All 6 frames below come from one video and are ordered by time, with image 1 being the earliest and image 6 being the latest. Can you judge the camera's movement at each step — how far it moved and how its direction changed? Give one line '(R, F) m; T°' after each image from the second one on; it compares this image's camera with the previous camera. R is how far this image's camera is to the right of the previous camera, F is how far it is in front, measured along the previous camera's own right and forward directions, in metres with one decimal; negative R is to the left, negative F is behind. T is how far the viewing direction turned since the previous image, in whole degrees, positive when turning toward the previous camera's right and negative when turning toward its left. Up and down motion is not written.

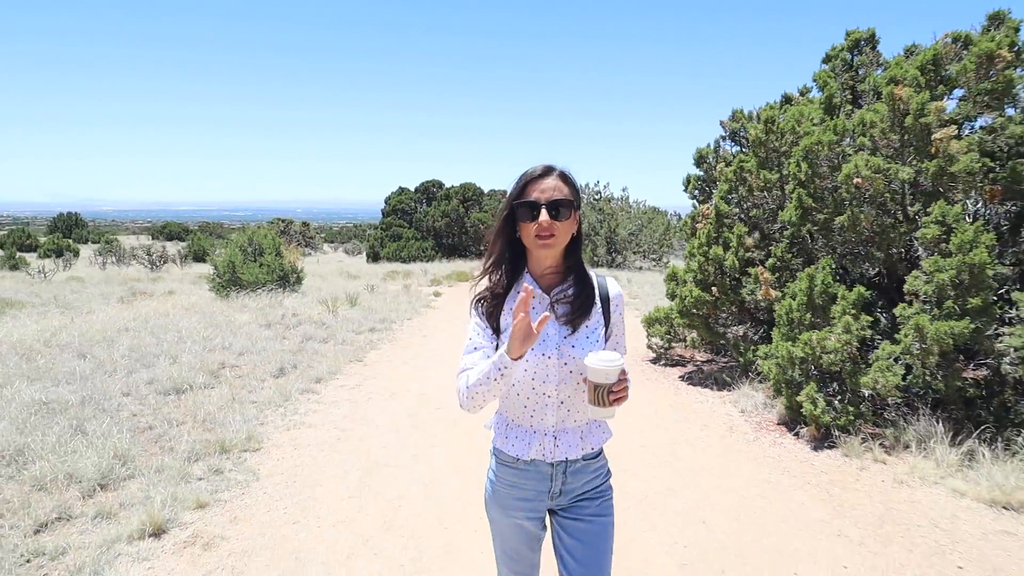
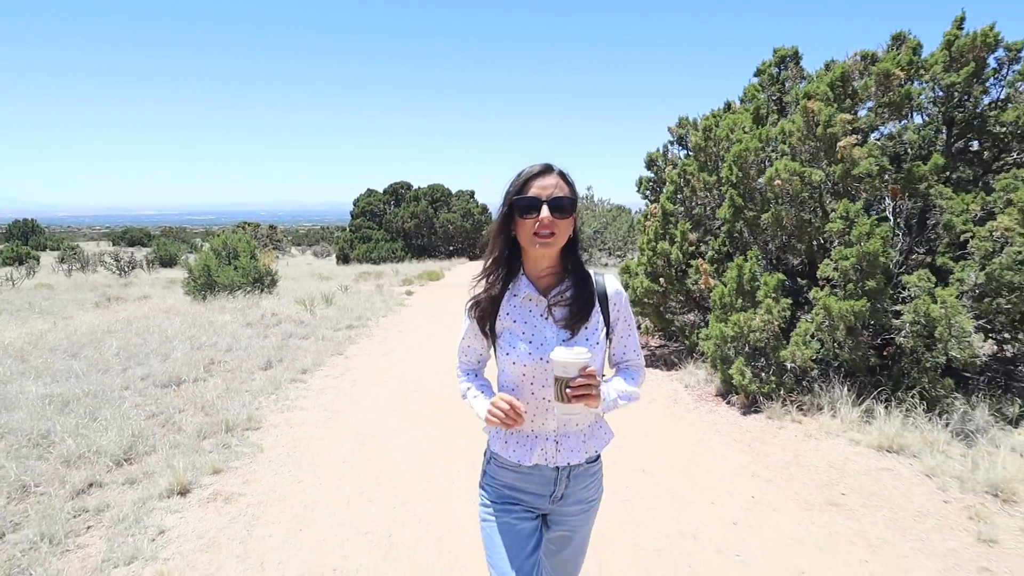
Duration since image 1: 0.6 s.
(0.0, -0.7) m; +3°
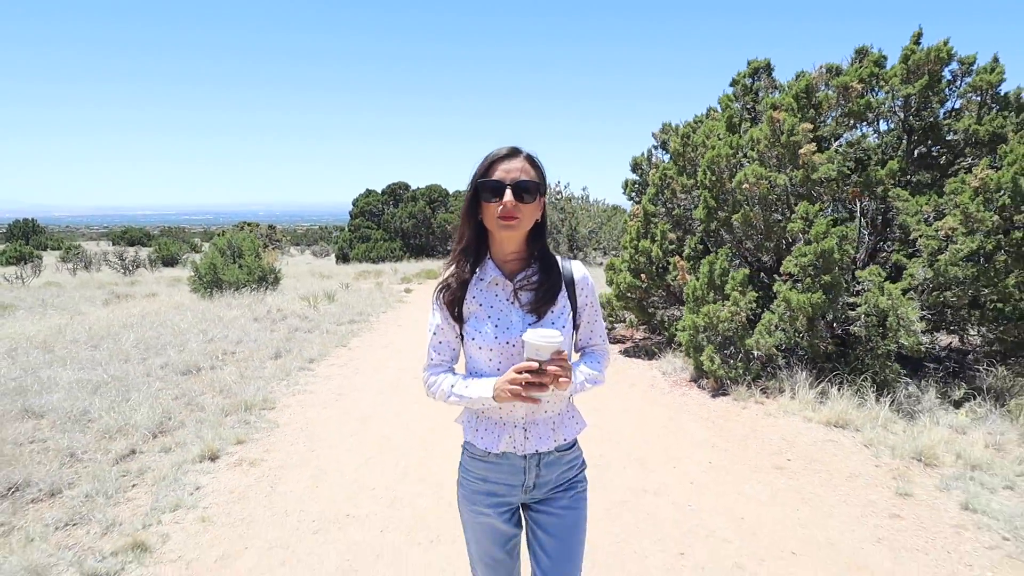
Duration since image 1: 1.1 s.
(+0.1, -0.6) m; 0°
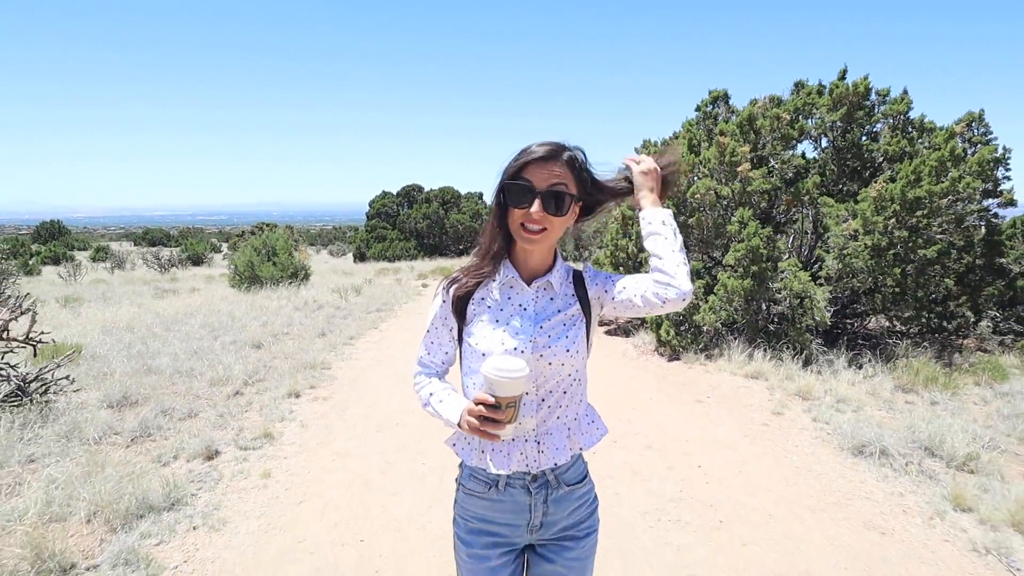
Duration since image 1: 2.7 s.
(+0.2, -1.9) m; -1°
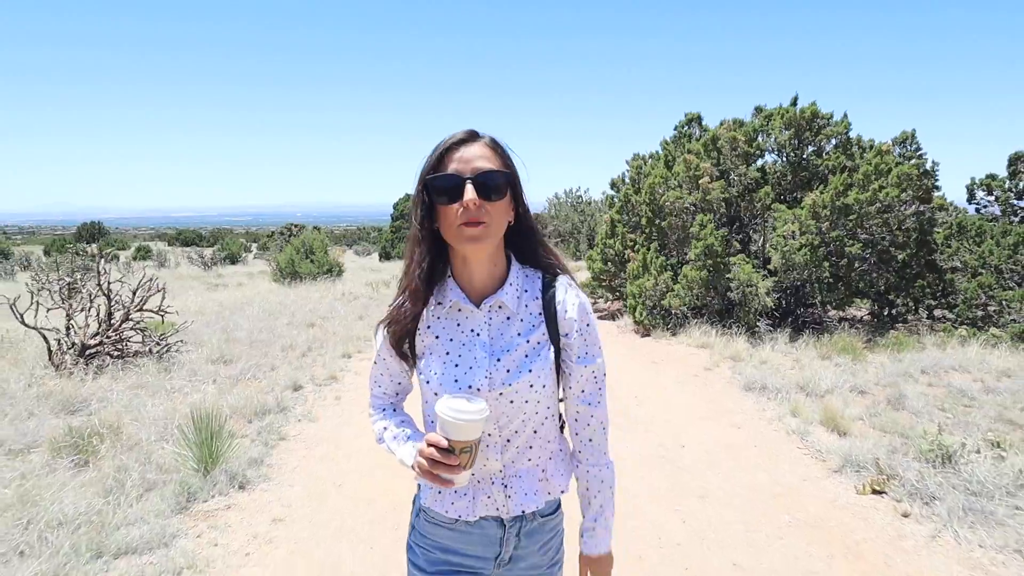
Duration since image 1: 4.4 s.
(+0.3, -2.0) m; -2°
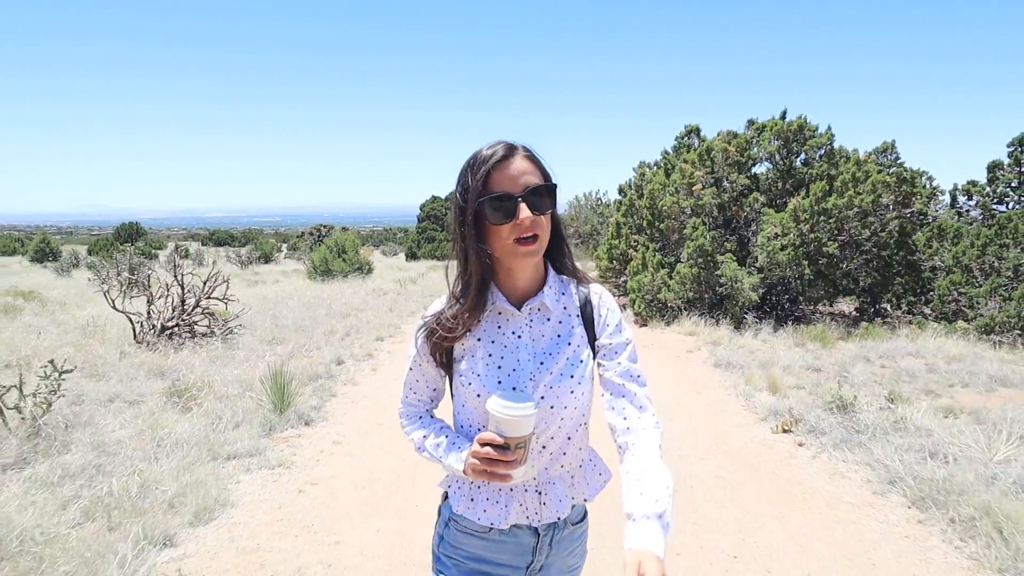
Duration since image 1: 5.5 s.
(+0.2, -1.3) m; -2°
